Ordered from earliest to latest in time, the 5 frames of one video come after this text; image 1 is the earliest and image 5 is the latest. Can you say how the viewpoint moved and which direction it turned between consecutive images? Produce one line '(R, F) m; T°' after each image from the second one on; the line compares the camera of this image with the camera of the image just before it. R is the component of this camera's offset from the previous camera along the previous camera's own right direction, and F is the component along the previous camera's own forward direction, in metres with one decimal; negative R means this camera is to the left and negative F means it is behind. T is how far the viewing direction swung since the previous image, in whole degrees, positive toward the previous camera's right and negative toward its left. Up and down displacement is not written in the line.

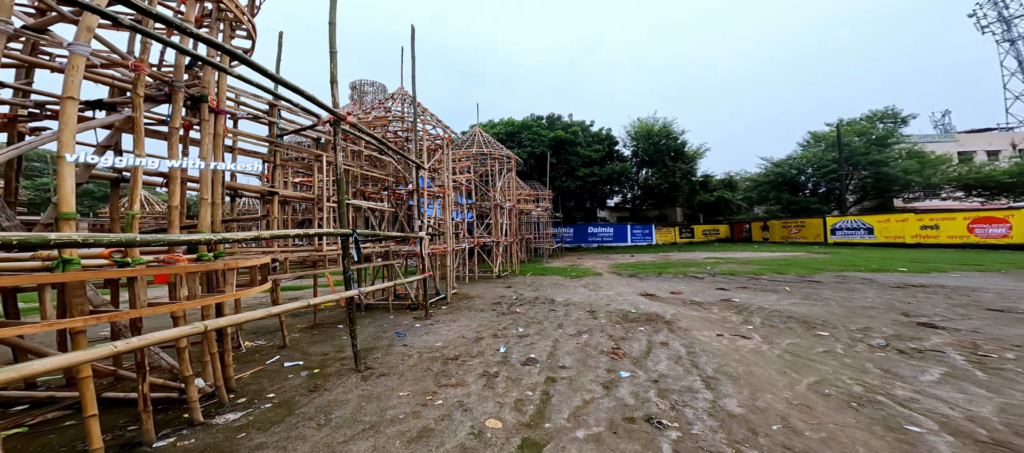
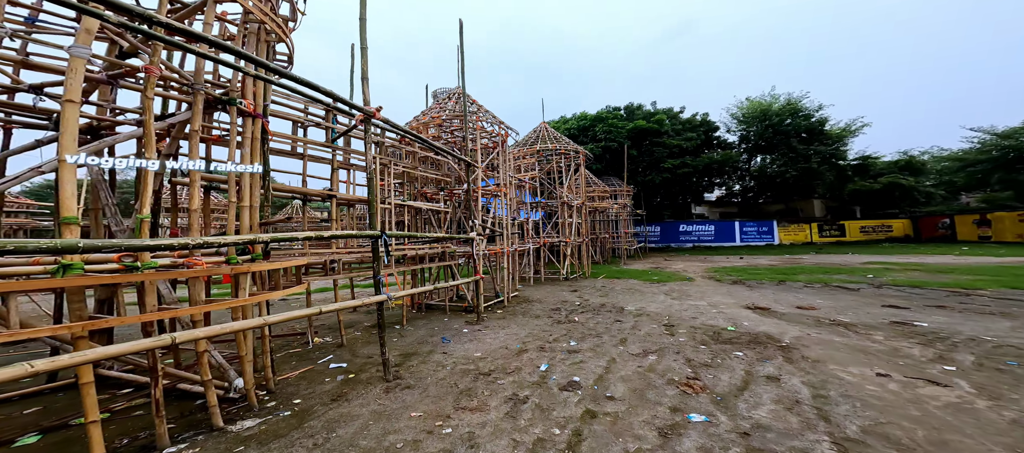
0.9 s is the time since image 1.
(+0.5, +0.6) m; -13°
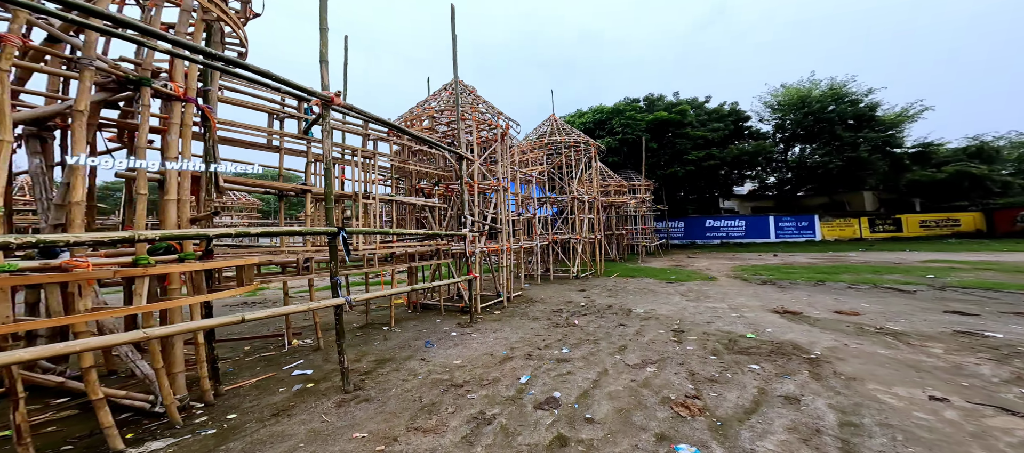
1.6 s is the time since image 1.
(+0.5, +0.4) m; -4°
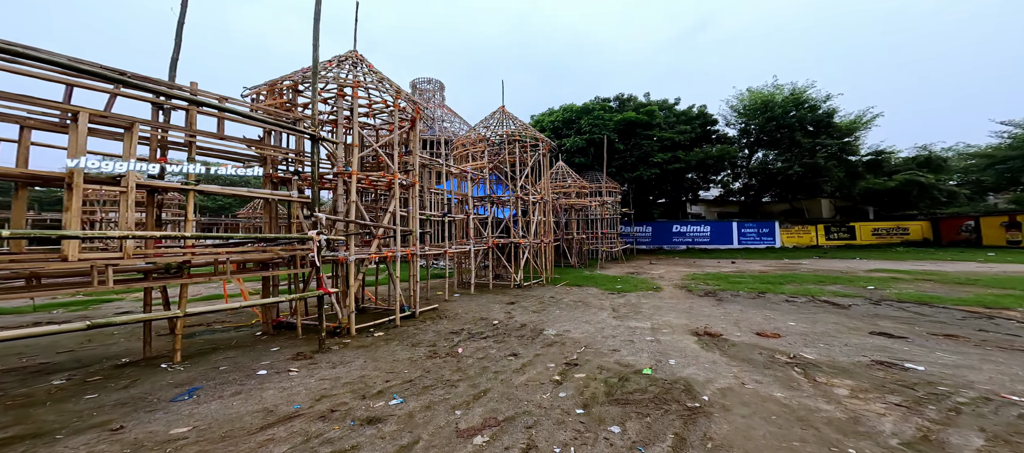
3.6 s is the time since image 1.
(+1.8, +1.1) m; +3°
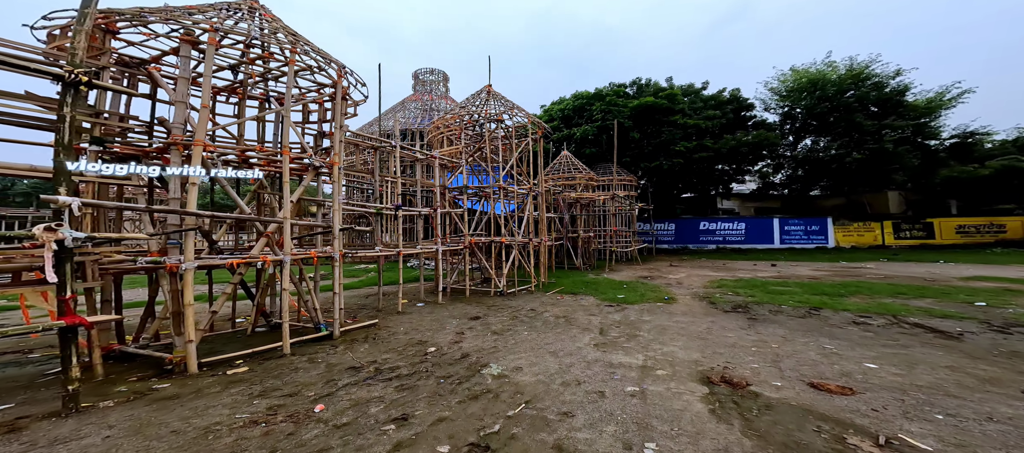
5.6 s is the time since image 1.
(+1.5, +2.3) m; -5°
